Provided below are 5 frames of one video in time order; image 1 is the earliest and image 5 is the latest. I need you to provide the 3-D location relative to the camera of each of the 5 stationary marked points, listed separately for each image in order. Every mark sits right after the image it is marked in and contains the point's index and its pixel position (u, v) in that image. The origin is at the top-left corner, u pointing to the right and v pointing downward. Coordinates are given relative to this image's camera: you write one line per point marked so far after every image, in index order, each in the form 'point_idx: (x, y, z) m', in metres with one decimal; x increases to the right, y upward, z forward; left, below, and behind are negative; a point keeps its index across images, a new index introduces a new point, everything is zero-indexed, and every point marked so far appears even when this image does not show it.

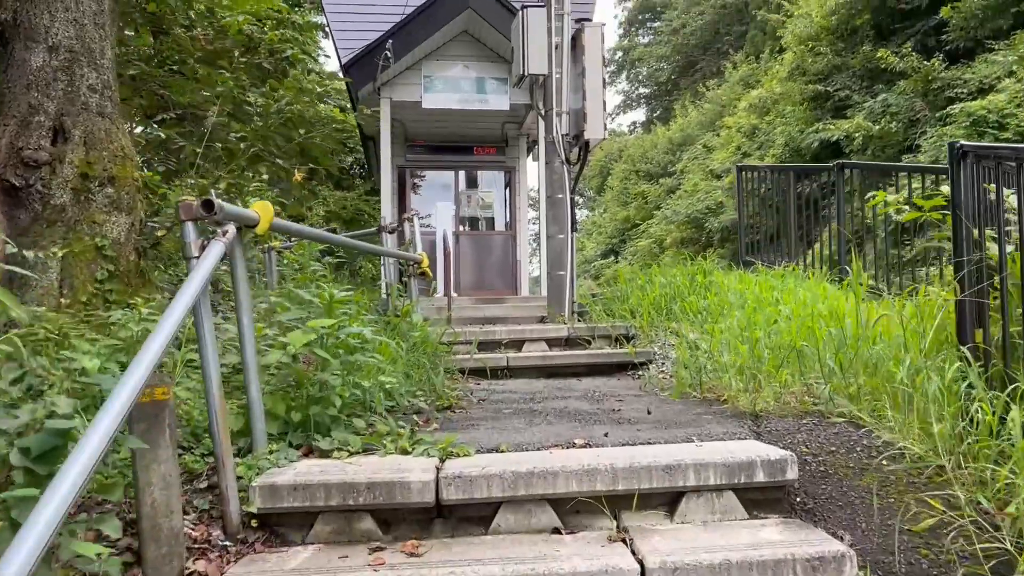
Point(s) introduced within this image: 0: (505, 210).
0: (-0.1, +0.8, +9.7) m
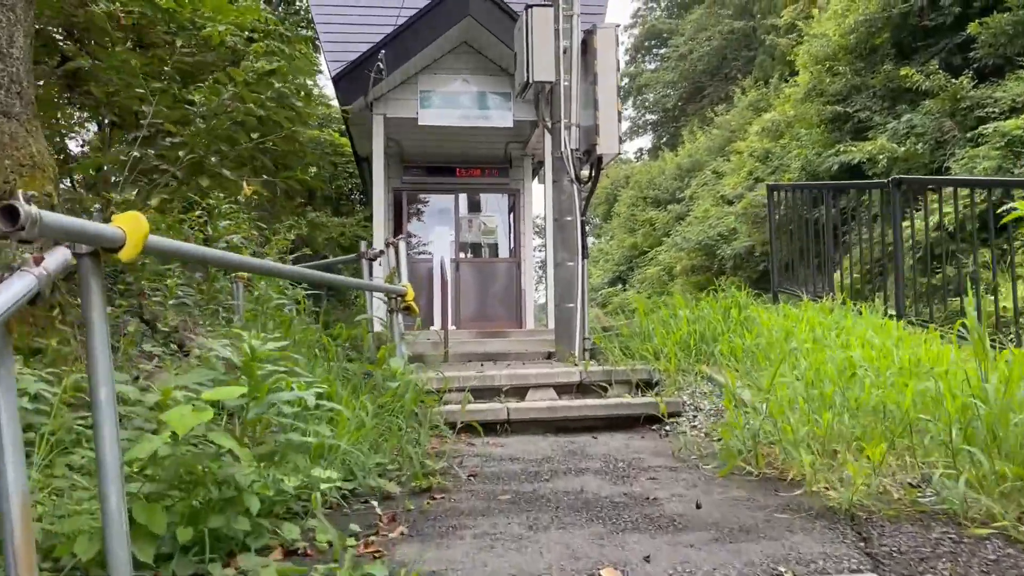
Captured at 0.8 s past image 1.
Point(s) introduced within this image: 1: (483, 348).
0: (0.0, +0.5, +9.1) m
1: (-0.2, -0.5, +6.8) m
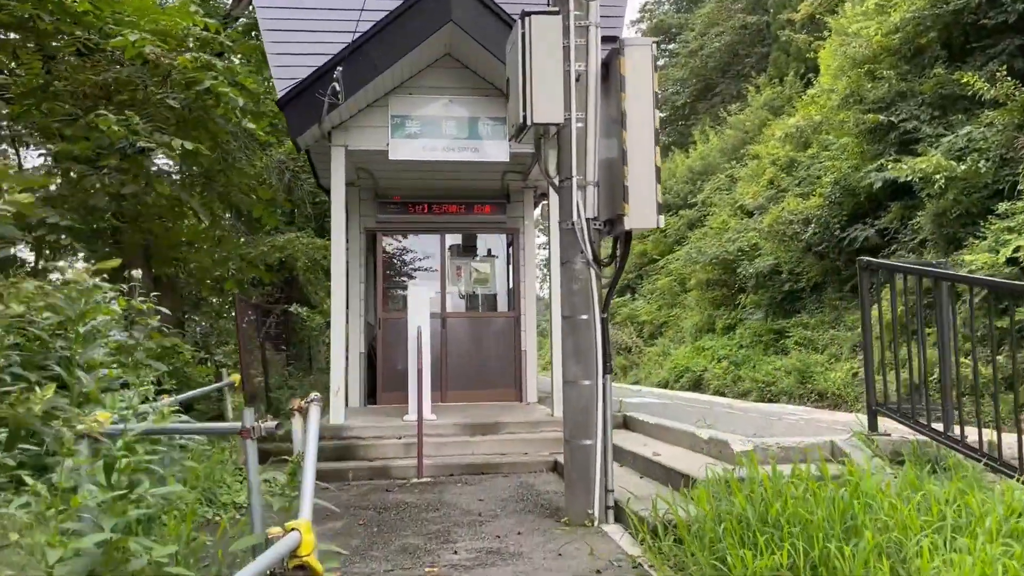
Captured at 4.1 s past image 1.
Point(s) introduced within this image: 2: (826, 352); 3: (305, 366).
0: (-0.1, 0.0, +7.5) m
1: (-0.3, -1.0, +5.3) m
2: (+4.5, -0.9, +12.6) m
3: (-2.0, -0.8, +8.5) m
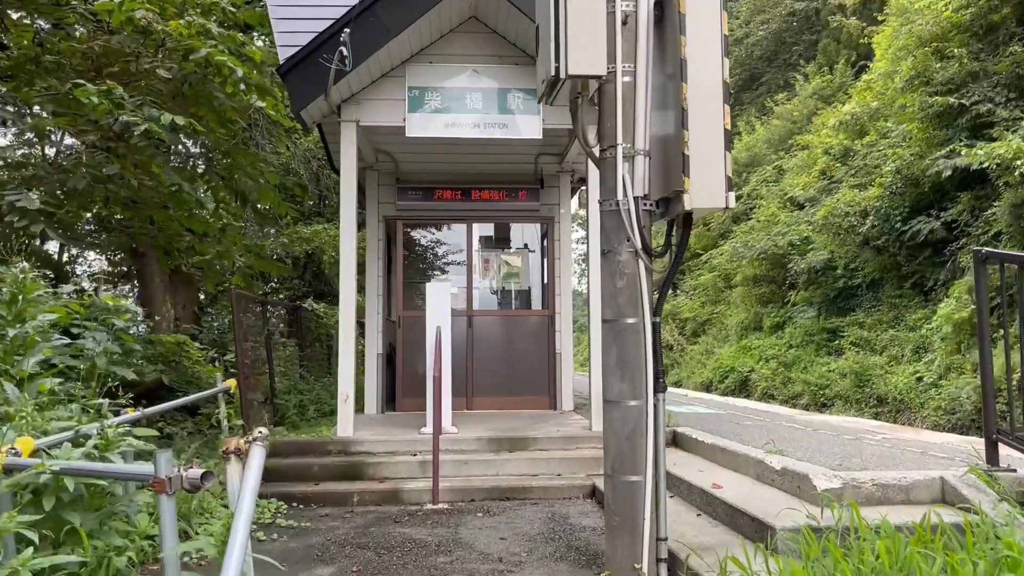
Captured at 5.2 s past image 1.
0: (+0.2, +0.1, +6.8) m
1: (-0.1, -1.0, +4.6) m
2: (+5.0, -0.9, +11.7) m
3: (-1.7, -0.7, +7.9) m
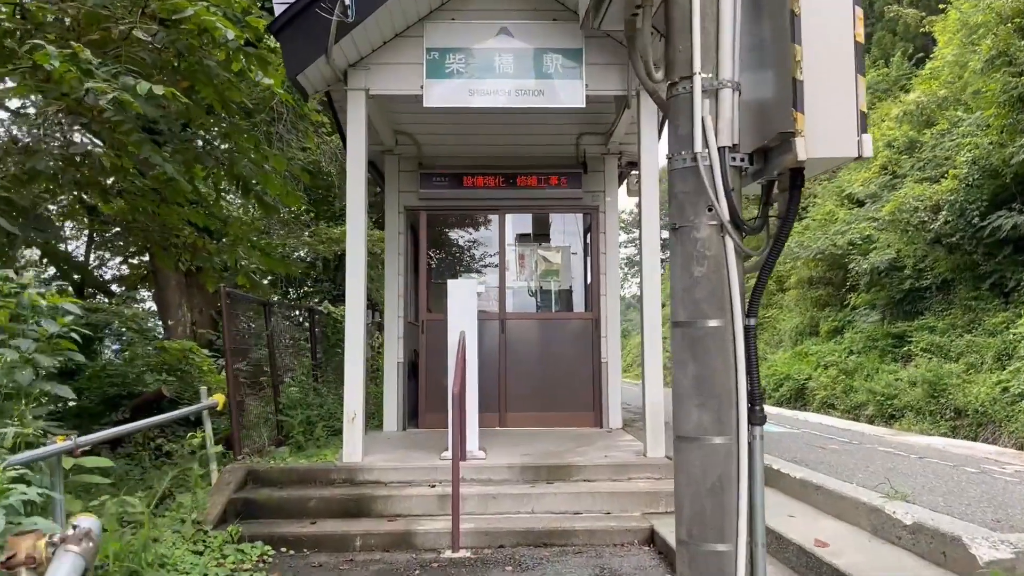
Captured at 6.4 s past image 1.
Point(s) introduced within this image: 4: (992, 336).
0: (+0.5, +0.1, +6.0) m
1: (+0.1, -1.0, +3.8) m
2: (+5.5, -0.9, +10.6) m
3: (-1.4, -0.7, +7.1) m
4: (+5.9, -0.6, +10.5) m
